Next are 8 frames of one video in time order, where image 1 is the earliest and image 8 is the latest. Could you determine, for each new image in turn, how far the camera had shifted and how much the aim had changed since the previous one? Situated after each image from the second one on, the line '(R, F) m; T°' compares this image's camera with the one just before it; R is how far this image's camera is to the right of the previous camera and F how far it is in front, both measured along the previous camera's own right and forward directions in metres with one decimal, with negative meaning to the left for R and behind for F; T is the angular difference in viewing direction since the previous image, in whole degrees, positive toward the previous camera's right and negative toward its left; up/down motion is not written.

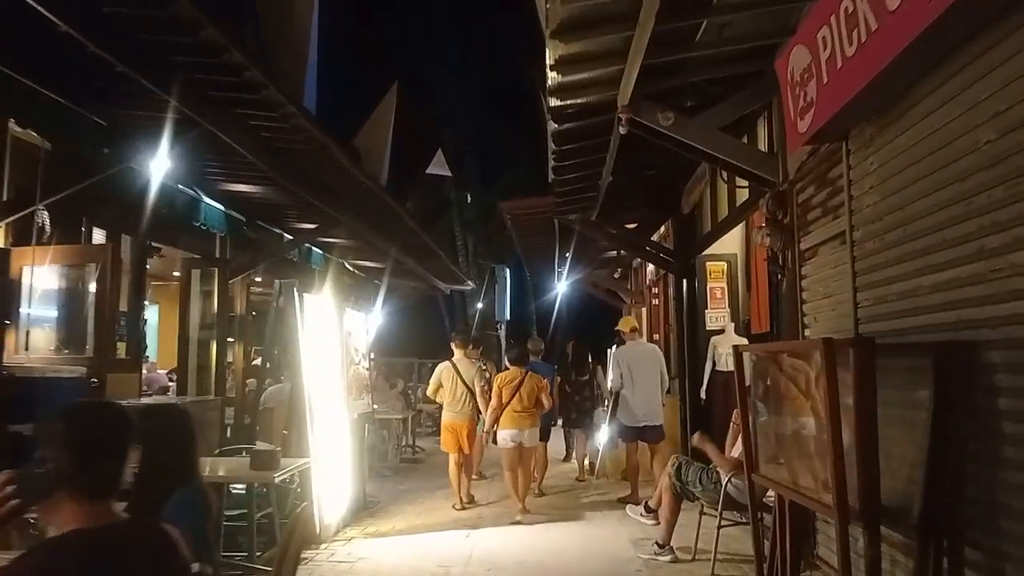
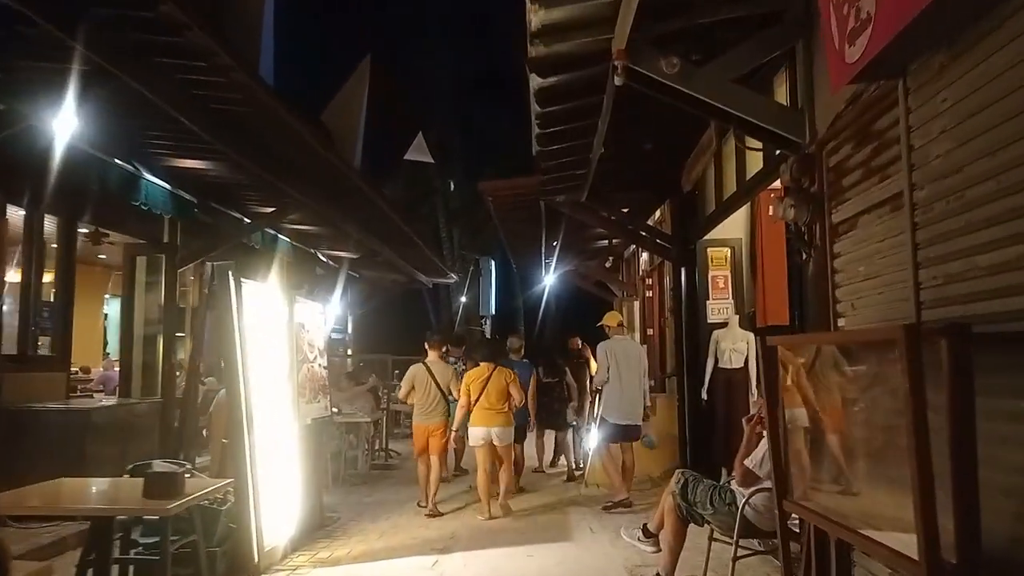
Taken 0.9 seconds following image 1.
(+0.1, +0.9) m; +1°
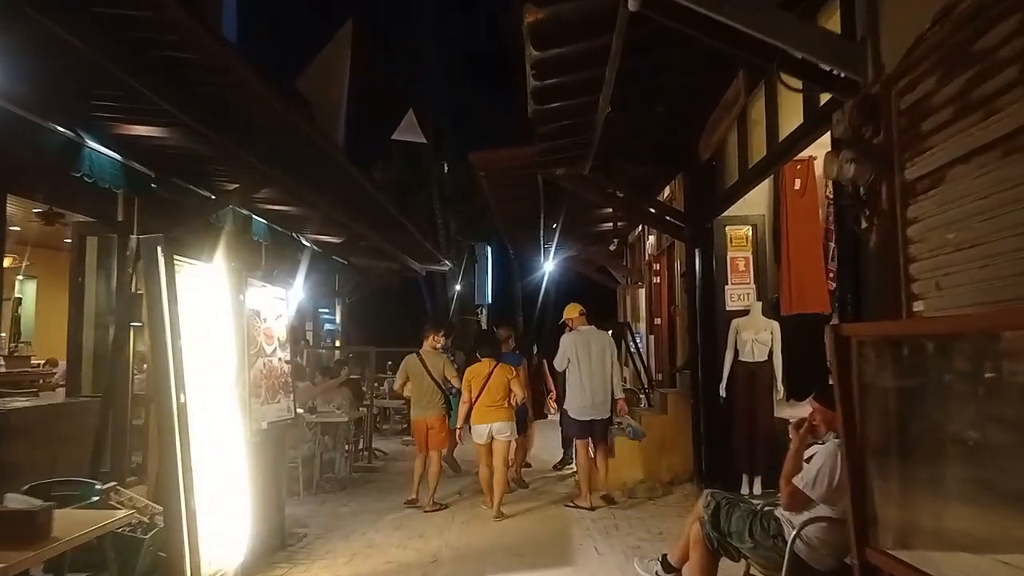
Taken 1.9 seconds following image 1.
(+0.1, +0.9) m; 0°
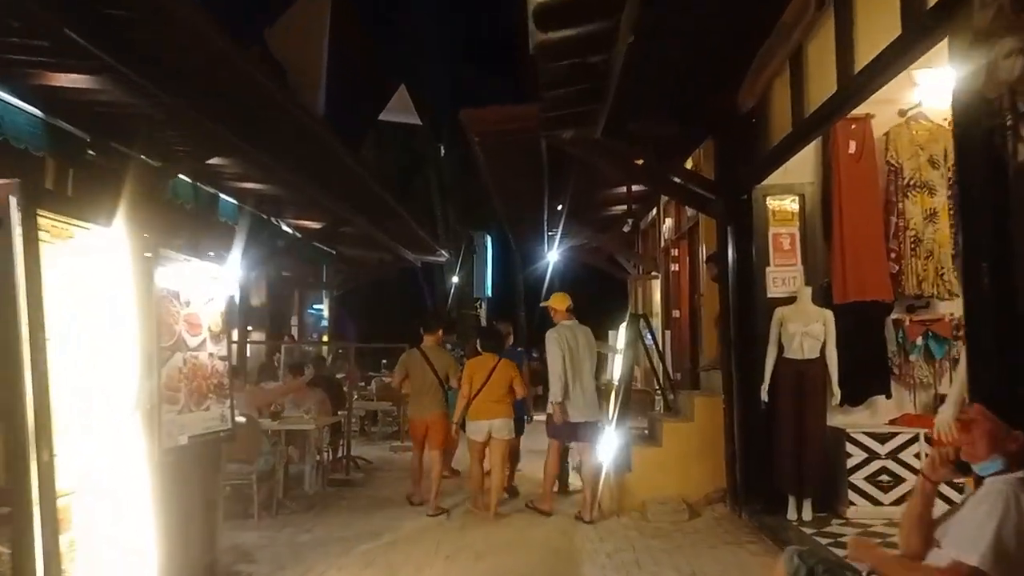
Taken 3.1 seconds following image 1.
(0.0, +1.2) m; 0°
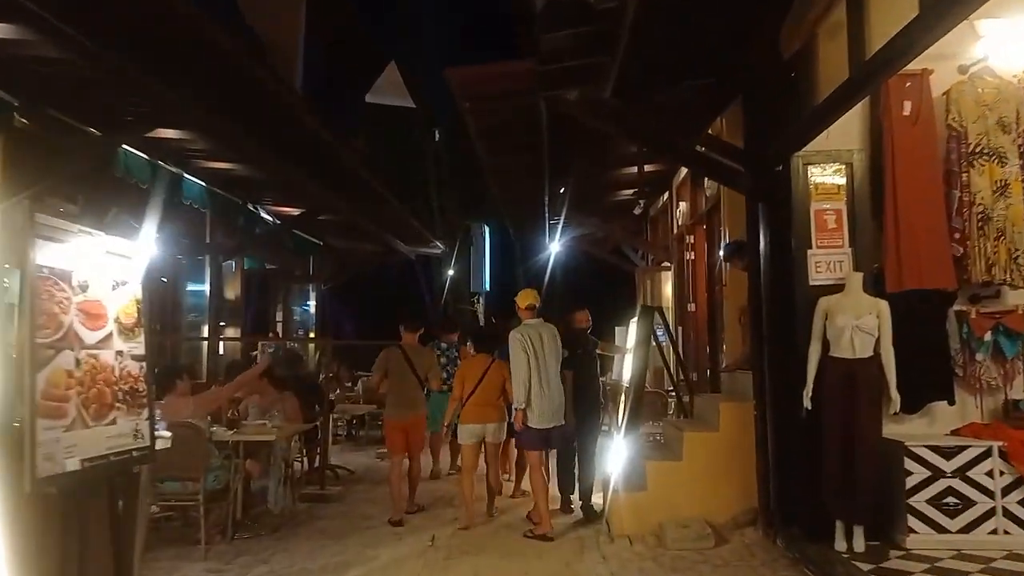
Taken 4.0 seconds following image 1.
(+0.1, +0.9) m; 0°
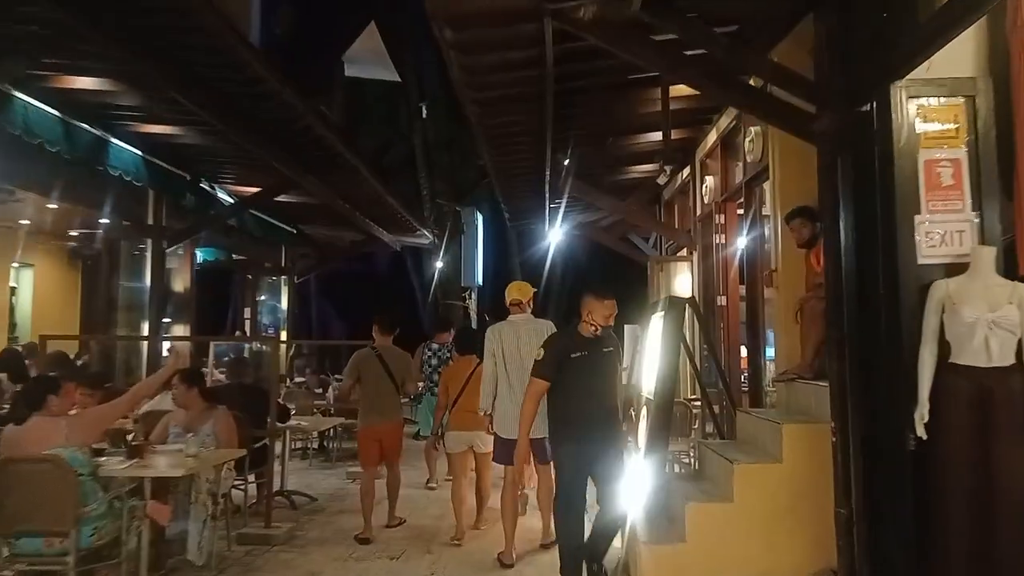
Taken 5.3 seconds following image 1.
(0.0, +1.4) m; 0°
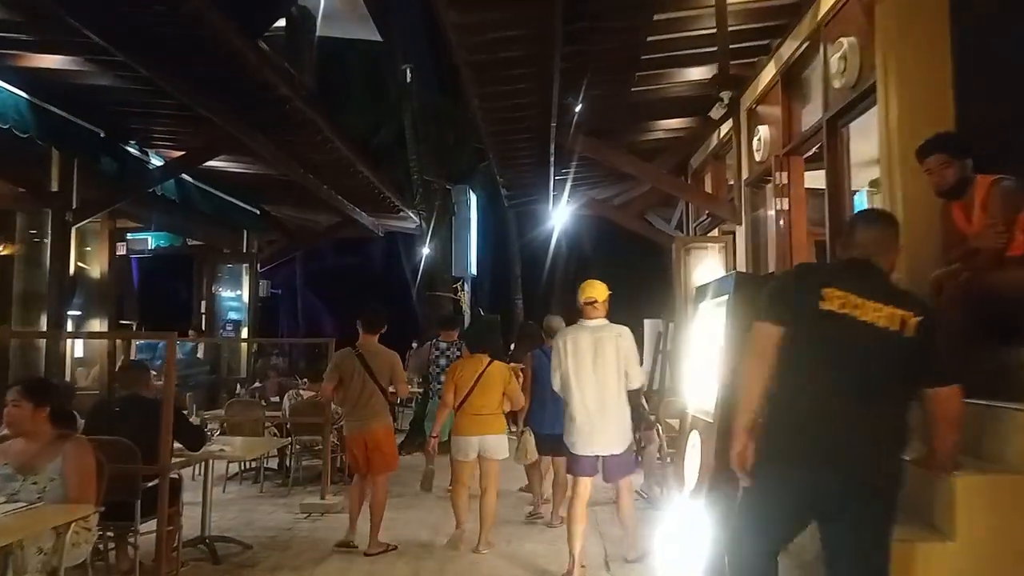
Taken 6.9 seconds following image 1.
(0.0, +1.6) m; 0°
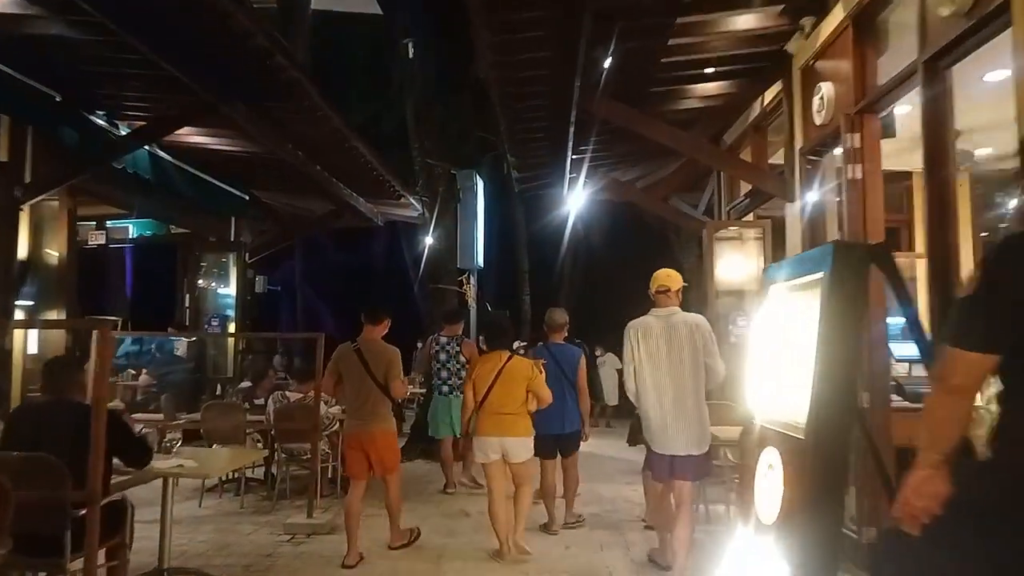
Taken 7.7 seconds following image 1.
(-0.1, +0.8) m; 0°
